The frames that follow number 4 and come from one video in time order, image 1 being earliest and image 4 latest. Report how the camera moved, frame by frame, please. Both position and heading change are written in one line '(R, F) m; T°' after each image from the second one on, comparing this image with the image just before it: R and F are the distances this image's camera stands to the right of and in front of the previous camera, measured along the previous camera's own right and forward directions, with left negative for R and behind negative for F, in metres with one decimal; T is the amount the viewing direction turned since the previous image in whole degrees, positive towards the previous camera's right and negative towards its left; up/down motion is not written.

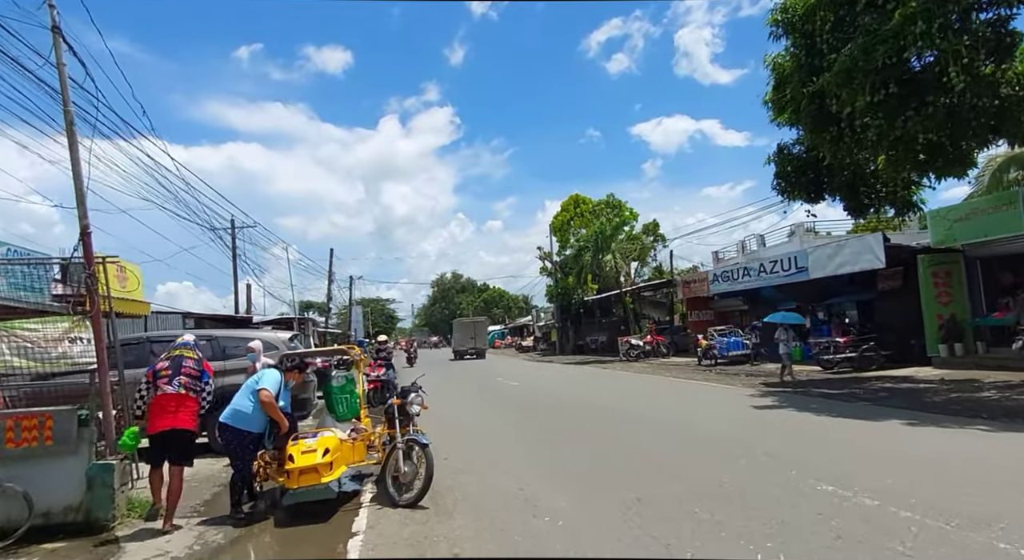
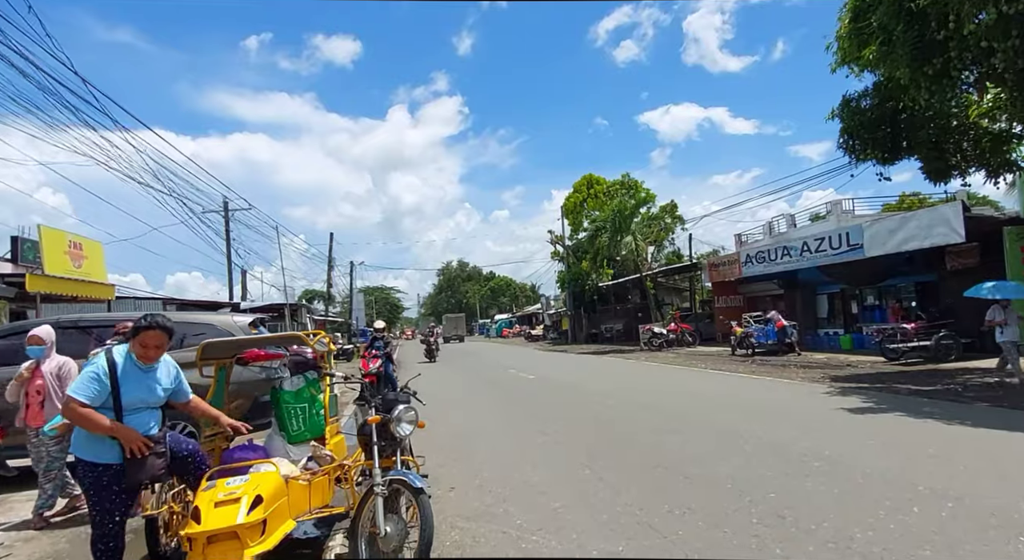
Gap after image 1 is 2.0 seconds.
(-0.2, +2.1) m; -1°
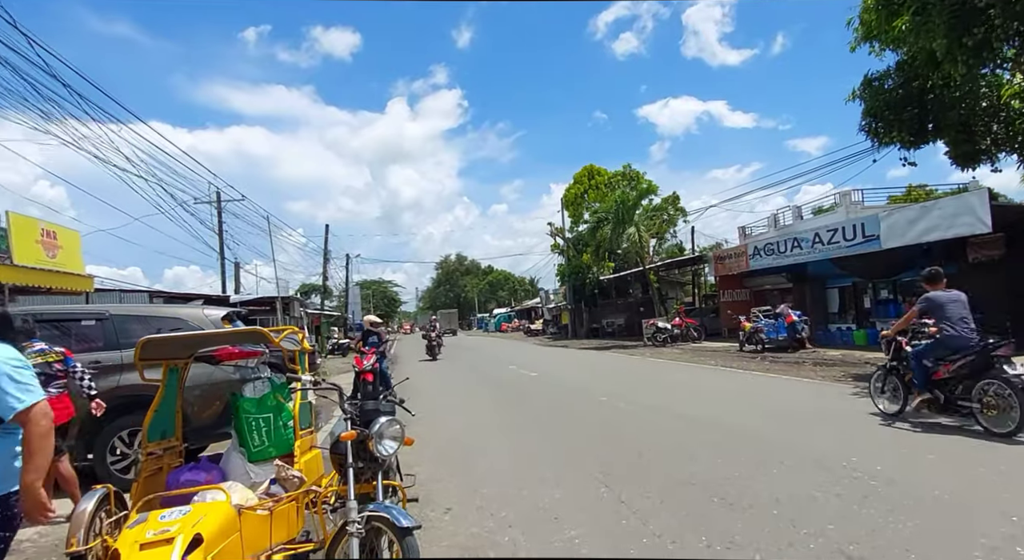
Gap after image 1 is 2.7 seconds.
(-0.1, +0.7) m; 0°
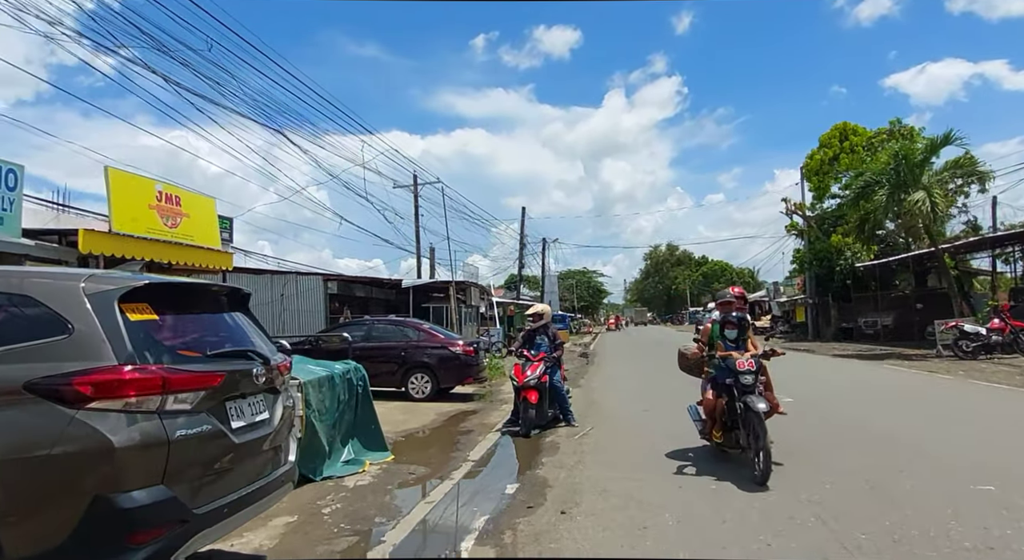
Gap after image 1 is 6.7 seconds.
(-0.4, +4.3) m; -21°
